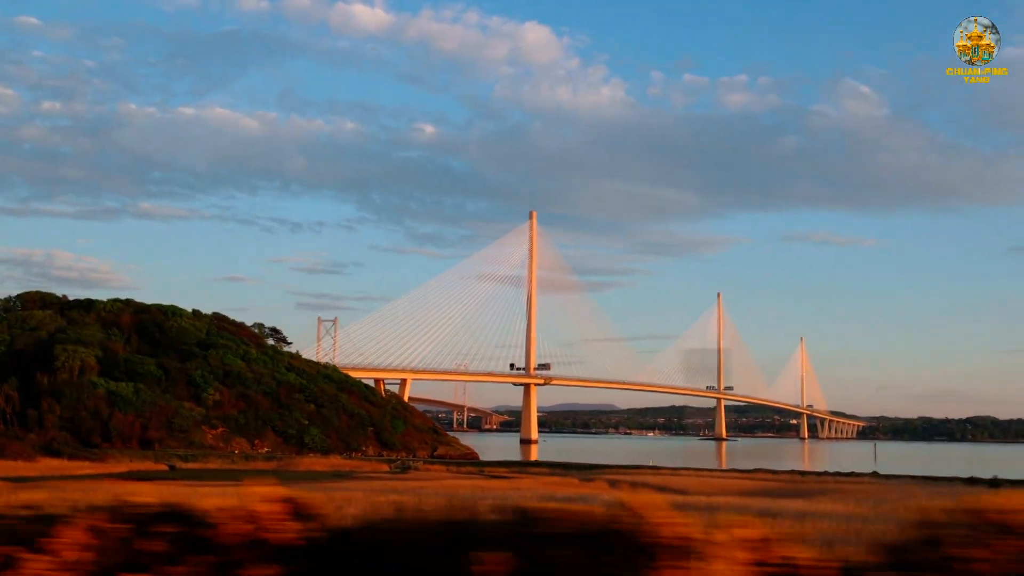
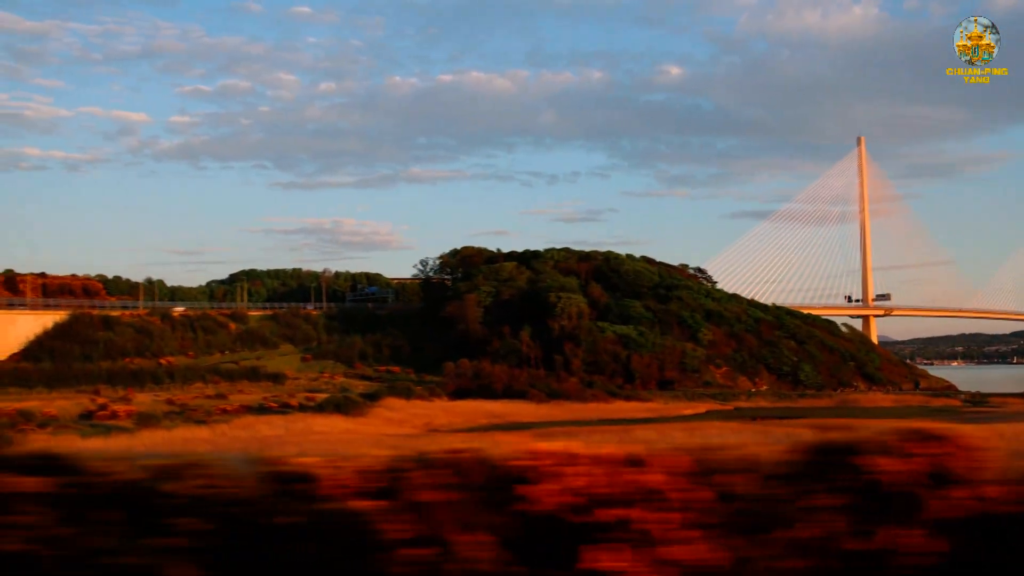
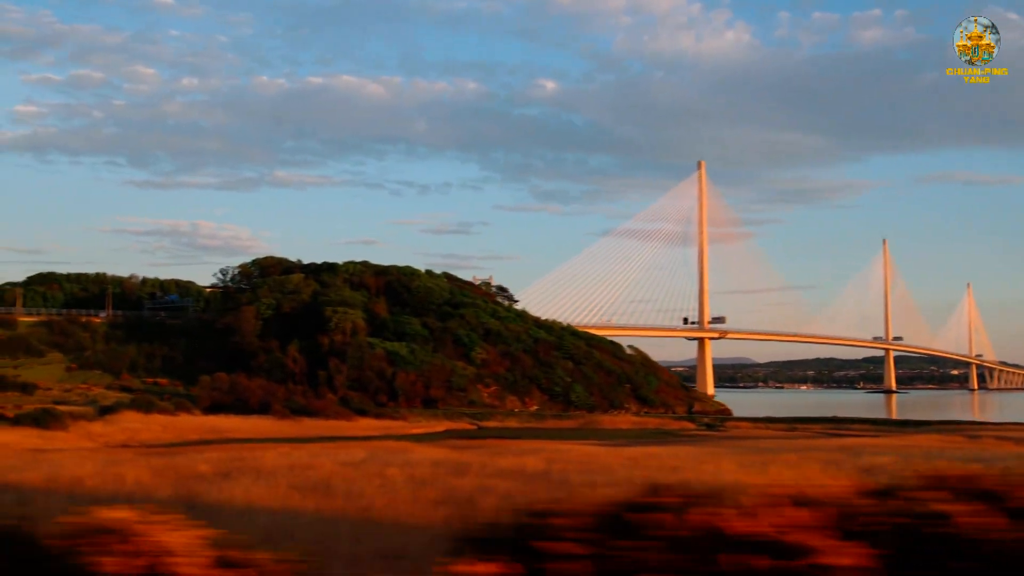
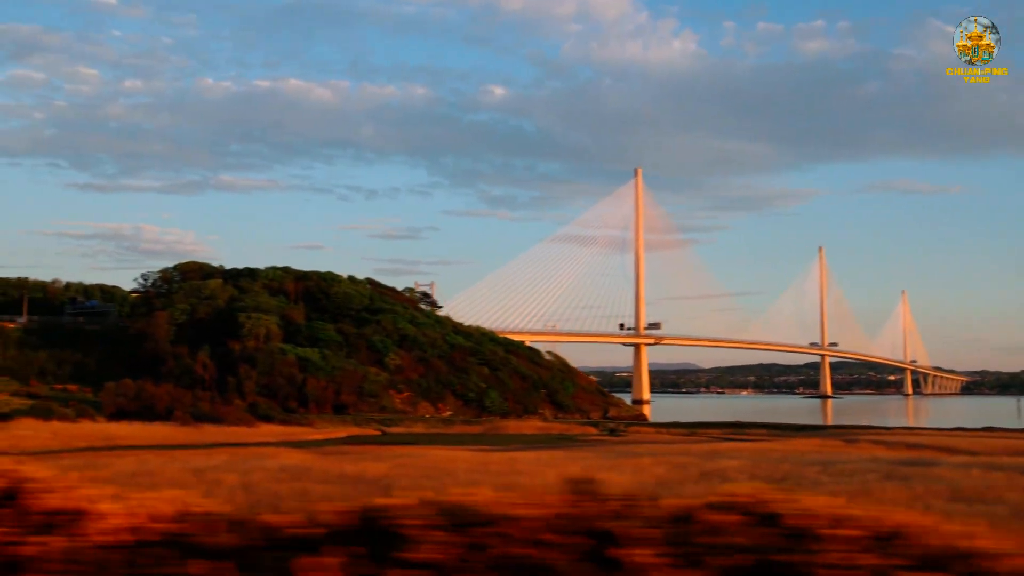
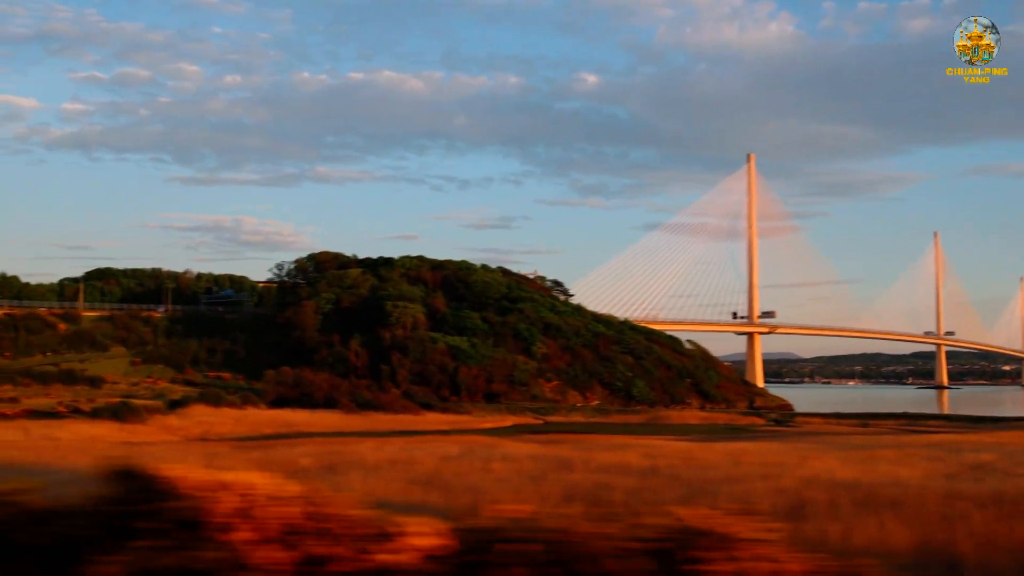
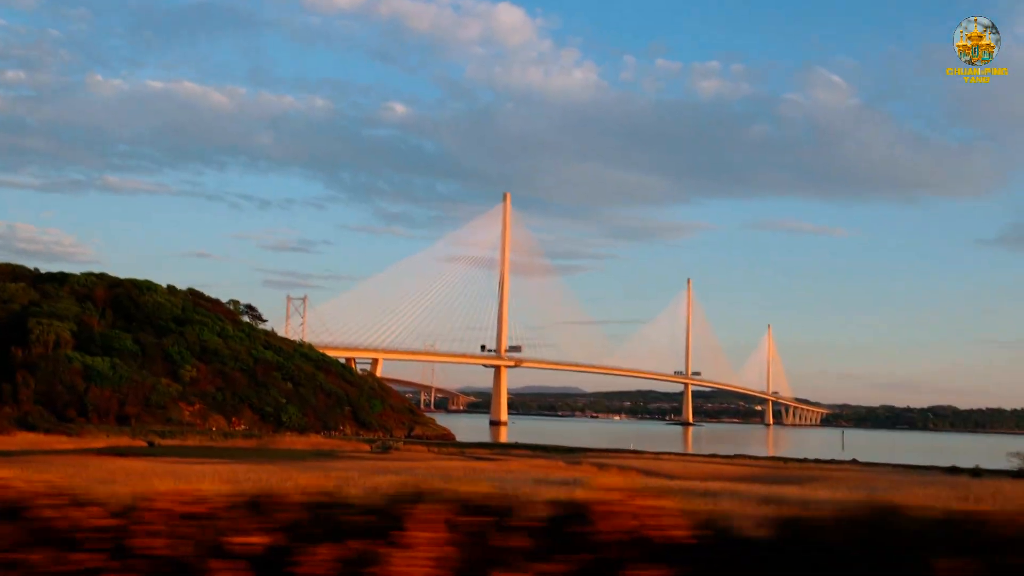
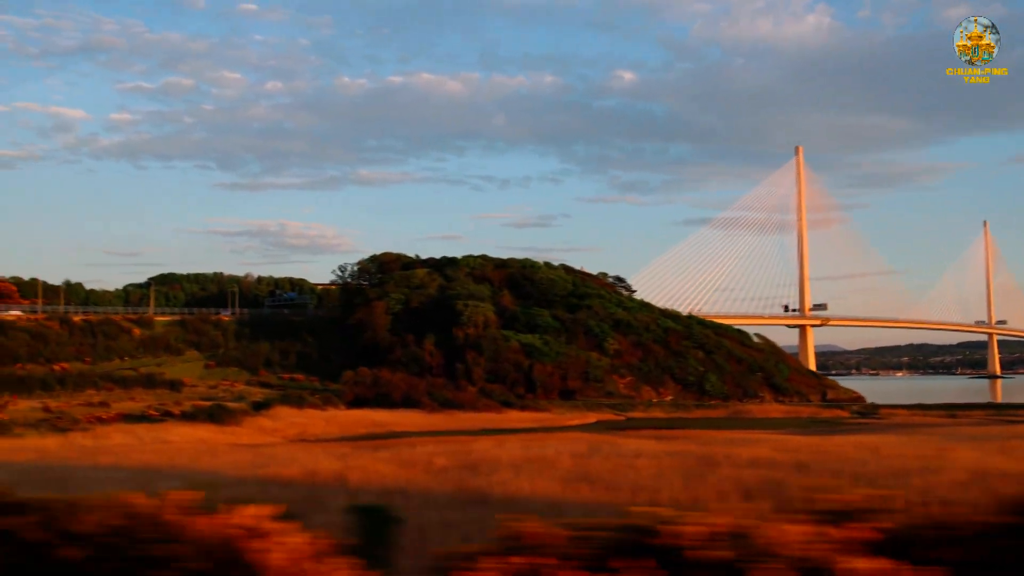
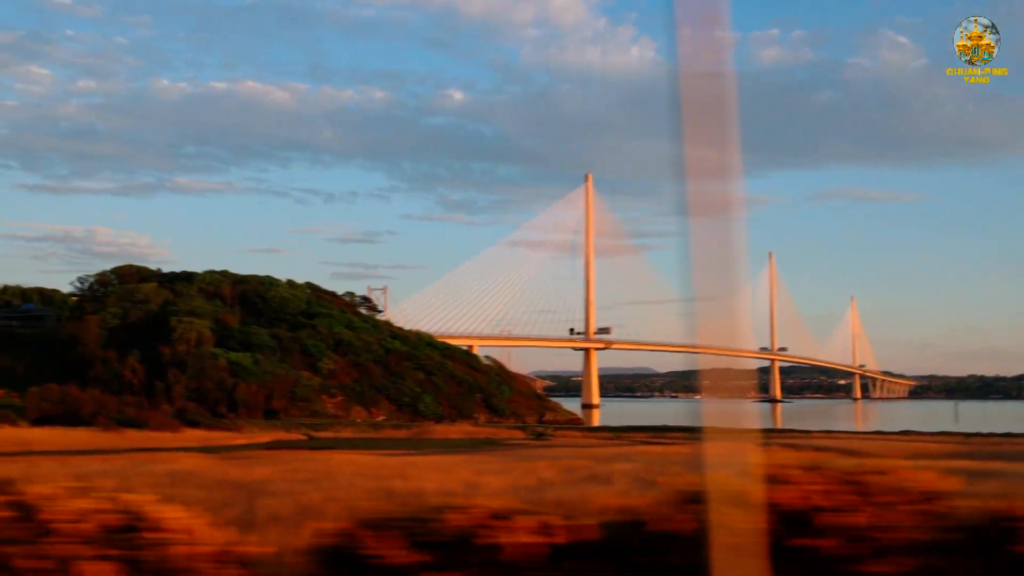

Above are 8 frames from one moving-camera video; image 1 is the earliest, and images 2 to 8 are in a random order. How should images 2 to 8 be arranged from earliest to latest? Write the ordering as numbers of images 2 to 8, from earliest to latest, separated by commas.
6, 8, 4, 3, 5, 7, 2
